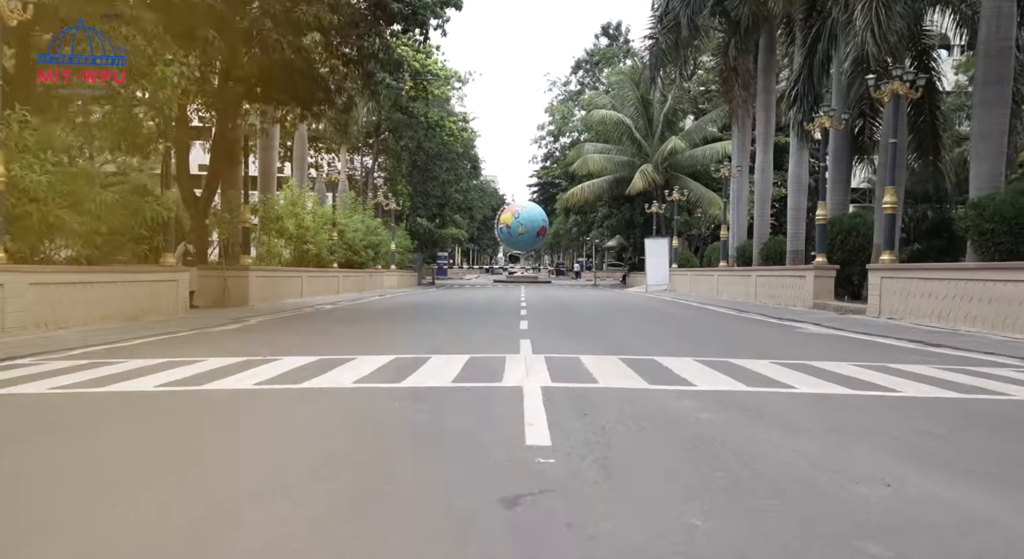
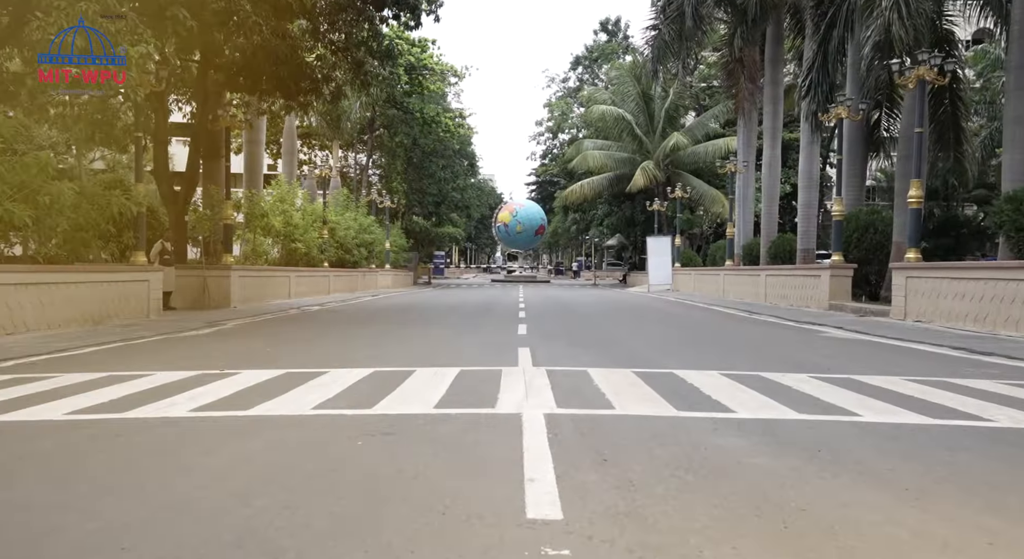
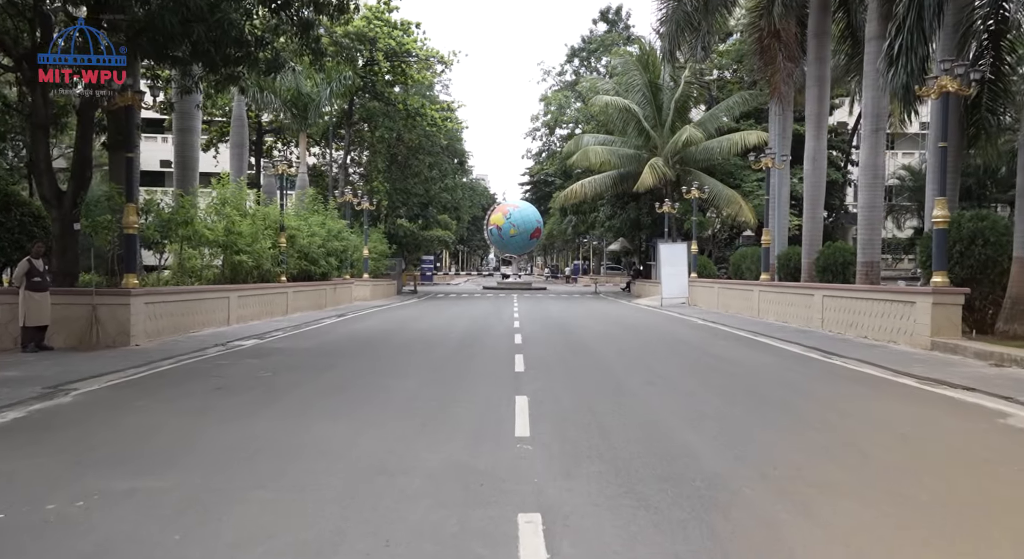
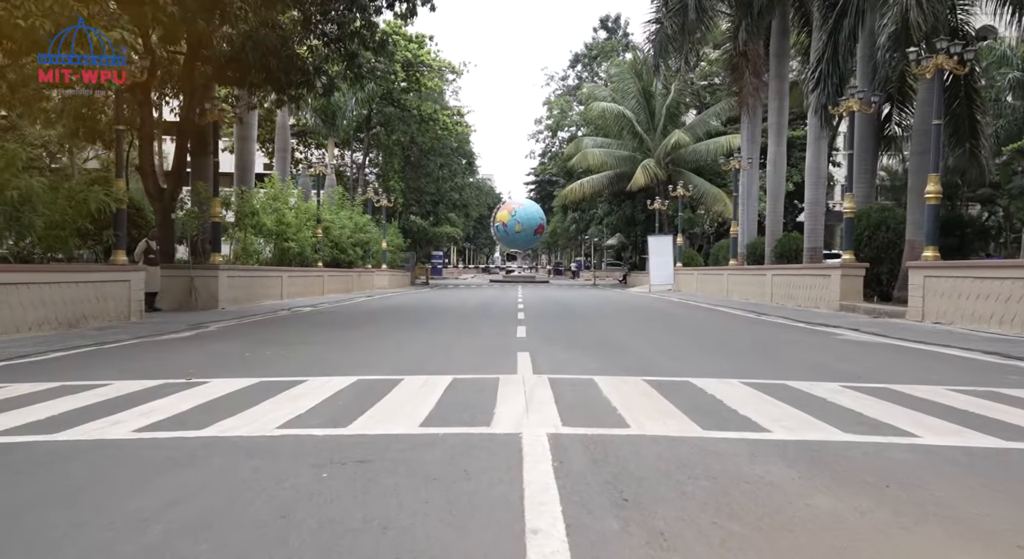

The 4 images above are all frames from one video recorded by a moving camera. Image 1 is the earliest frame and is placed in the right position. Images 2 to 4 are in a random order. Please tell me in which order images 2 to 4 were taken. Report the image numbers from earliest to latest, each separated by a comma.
2, 4, 3
